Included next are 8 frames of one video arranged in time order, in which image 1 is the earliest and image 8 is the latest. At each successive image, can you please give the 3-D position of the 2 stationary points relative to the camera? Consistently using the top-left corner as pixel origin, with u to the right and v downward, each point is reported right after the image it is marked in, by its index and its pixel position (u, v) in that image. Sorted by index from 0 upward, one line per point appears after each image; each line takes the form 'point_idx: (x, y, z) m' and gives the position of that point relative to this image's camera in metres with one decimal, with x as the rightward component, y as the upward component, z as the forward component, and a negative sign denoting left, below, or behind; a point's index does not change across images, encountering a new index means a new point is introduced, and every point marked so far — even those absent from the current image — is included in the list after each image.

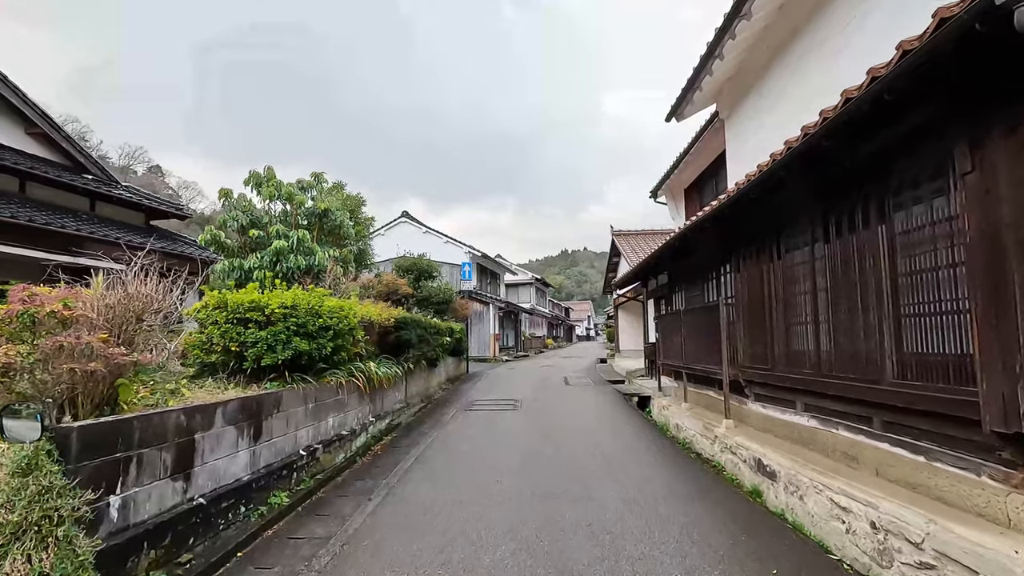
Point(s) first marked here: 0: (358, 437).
0: (-1.6, -1.6, +5.8) m
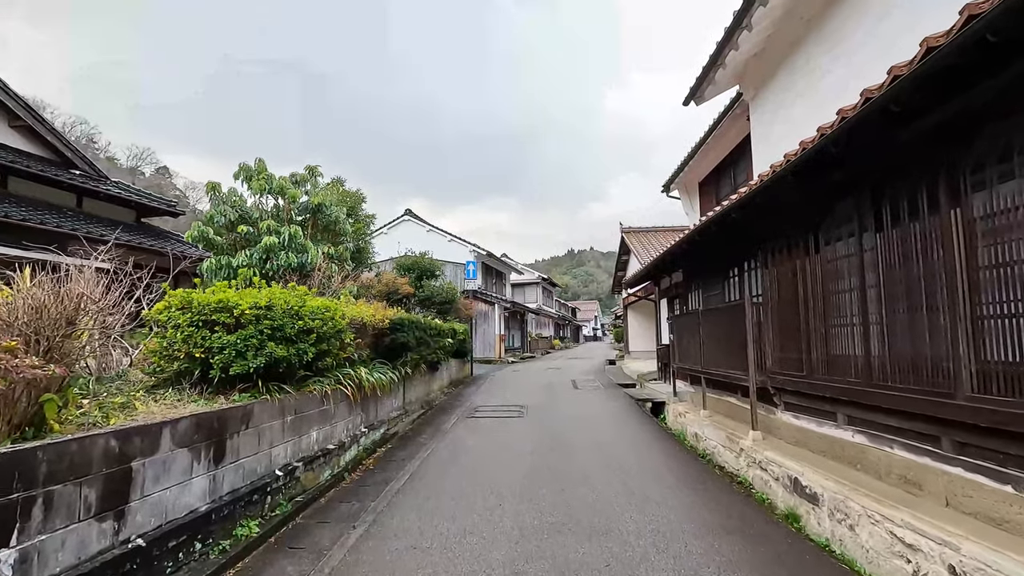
0: (-1.6, -1.6, +5.3) m
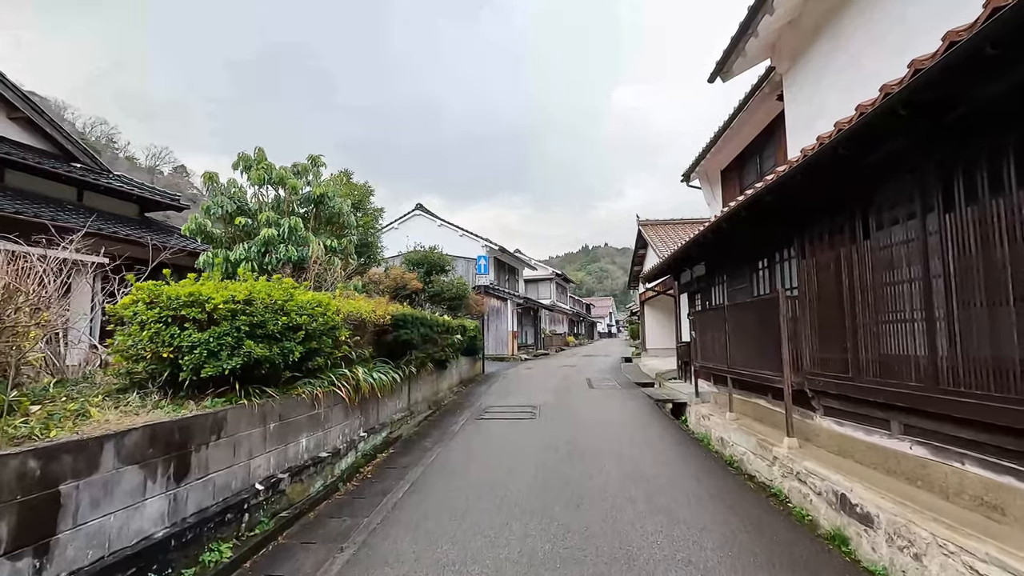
0: (-1.5, -1.5, +4.8) m
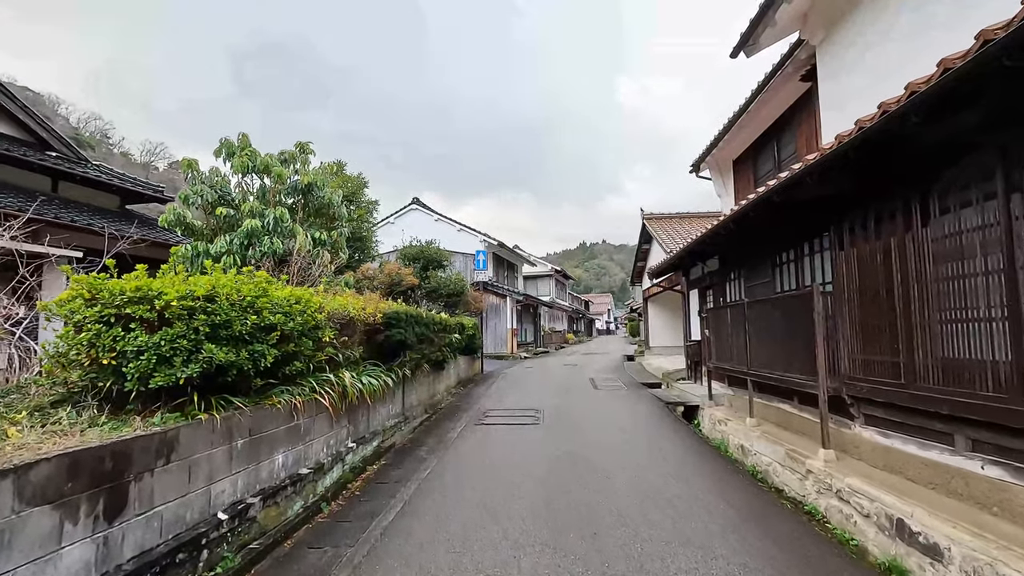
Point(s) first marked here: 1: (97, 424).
0: (-1.5, -1.5, +4.3) m
1: (-2.0, -0.6, +2.6) m
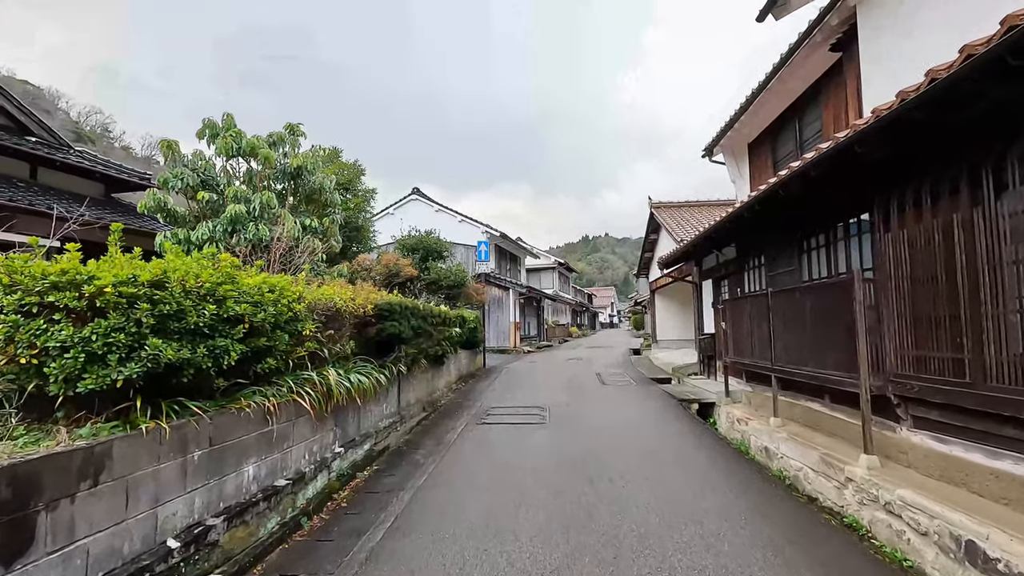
0: (-1.4, -1.4, +3.8) m
1: (-2.0, -0.6, +2.1) m
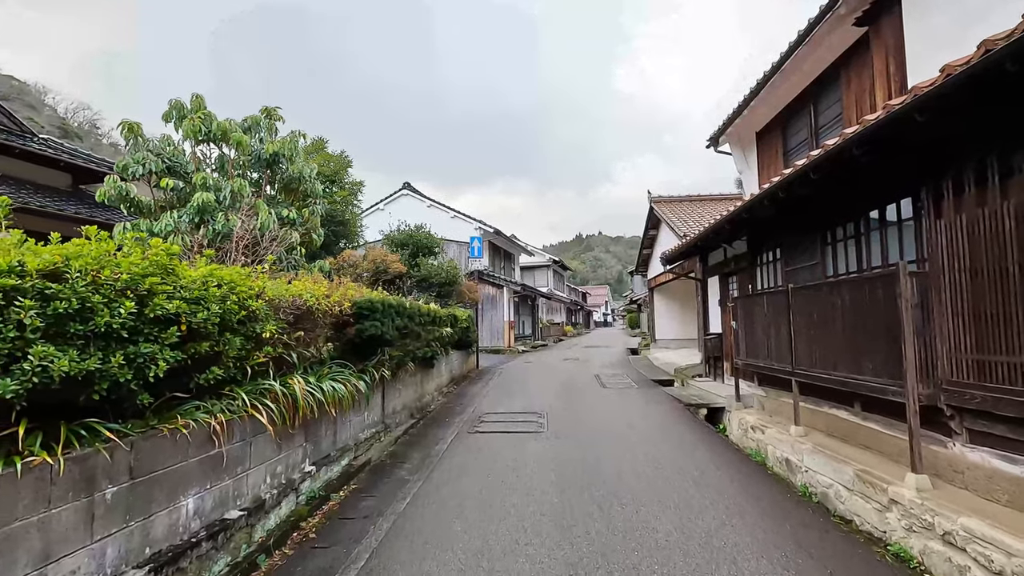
0: (-1.5, -1.4, +3.3) m
1: (-2.0, -0.5, +1.5) m
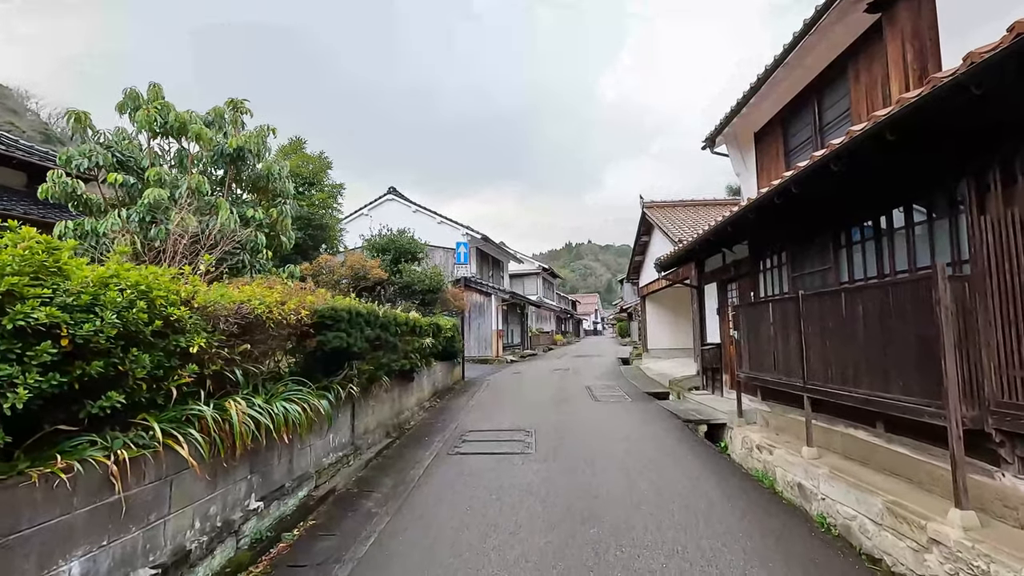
0: (-1.6, -1.4, +2.7) m
1: (-2.0, -0.5, +1.0) m
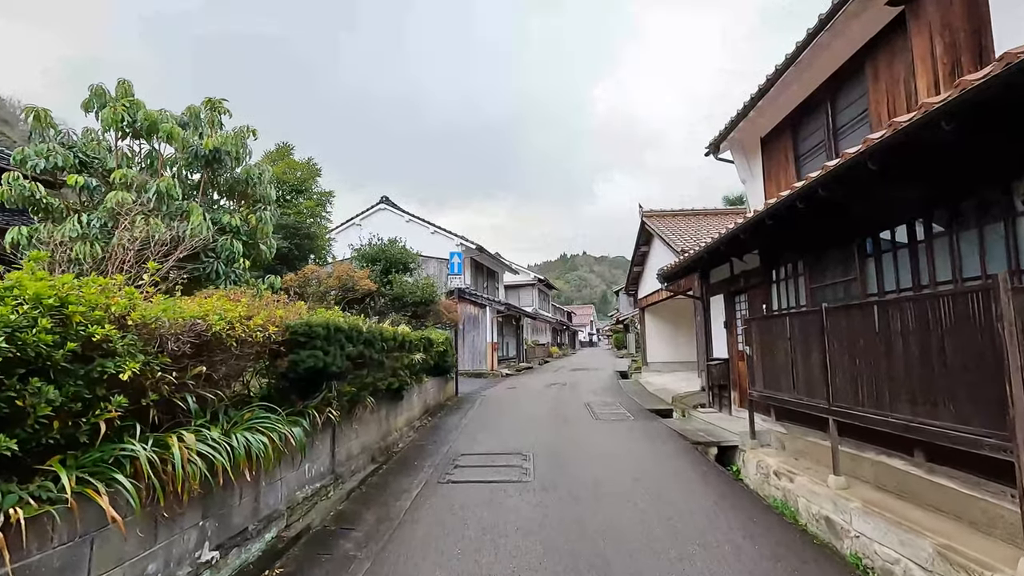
0: (-1.6, -1.4, +2.2) m
1: (-2.0, -0.6, +0.5) m
